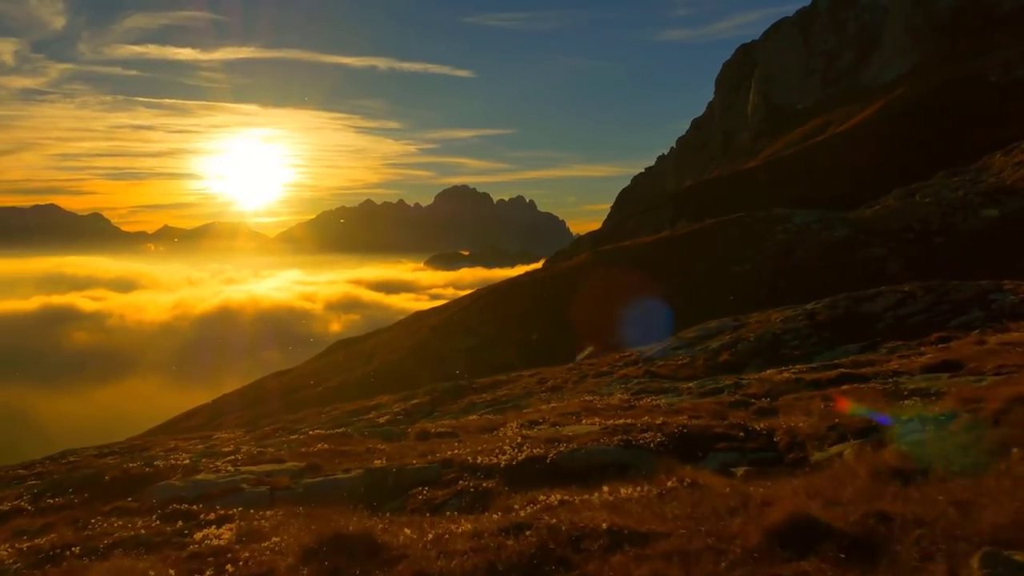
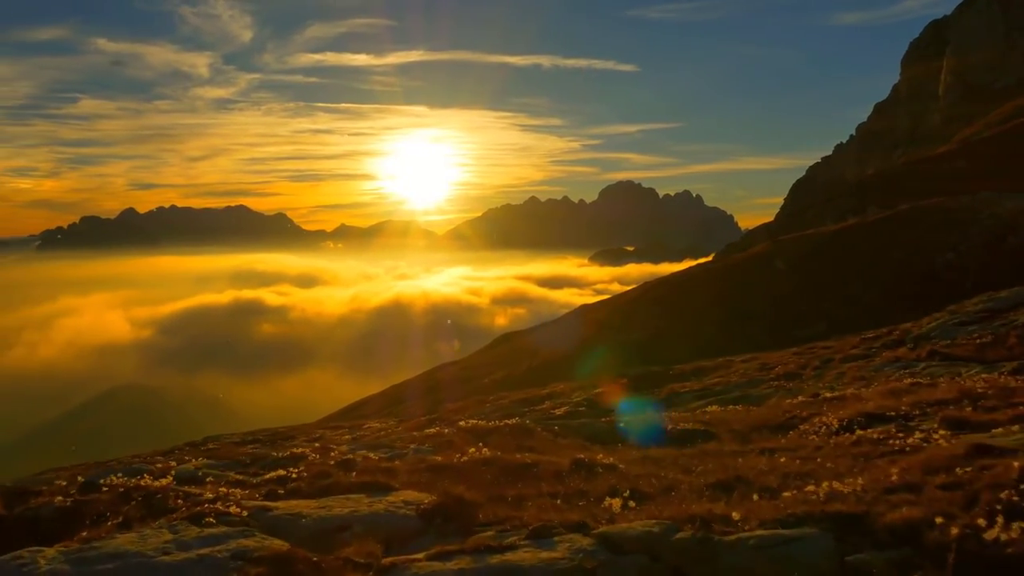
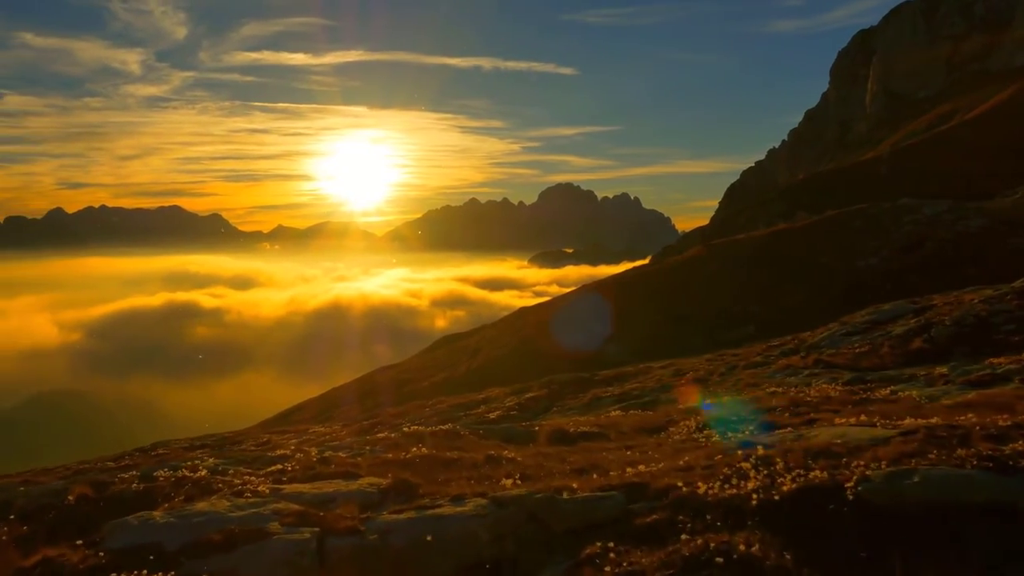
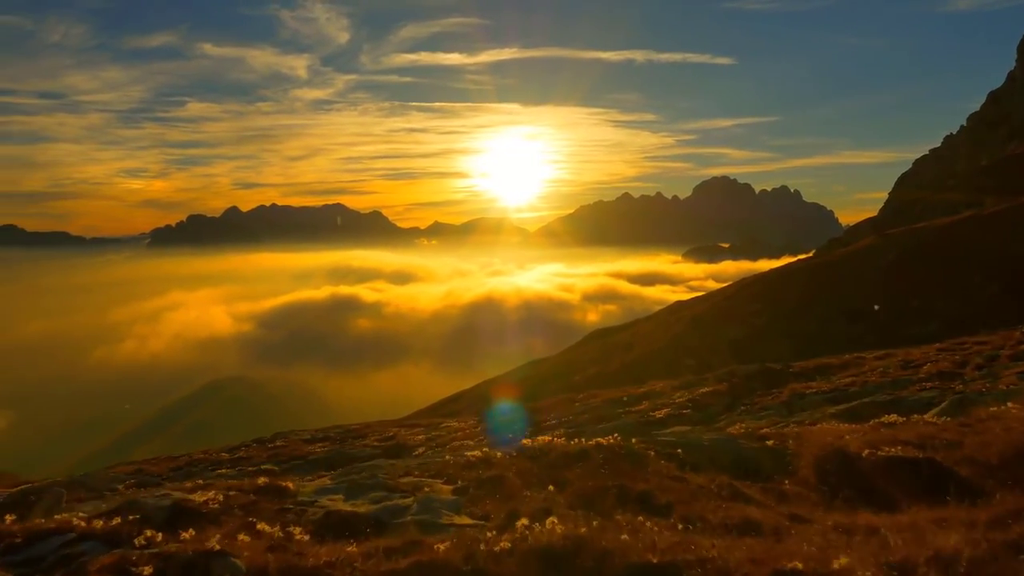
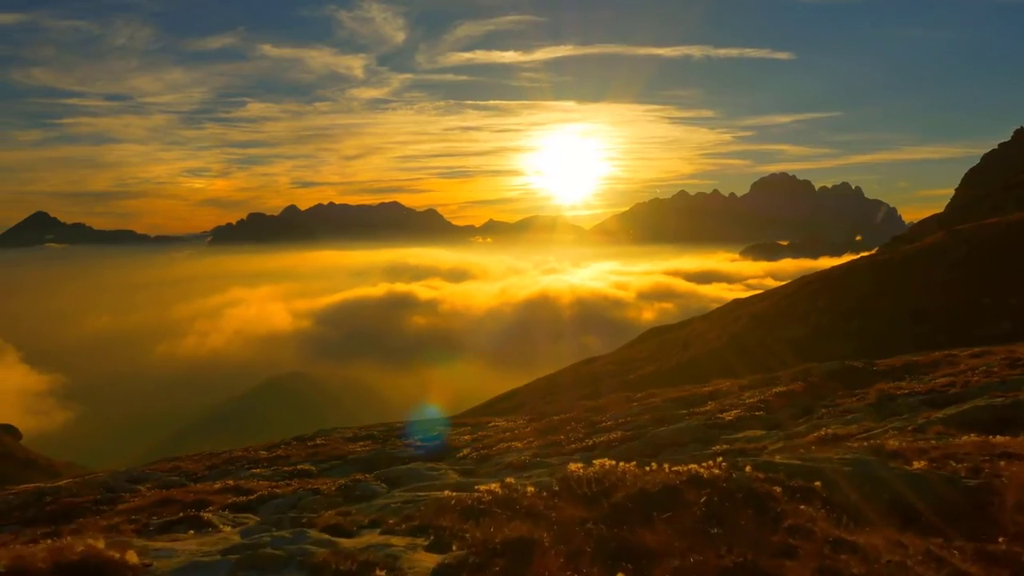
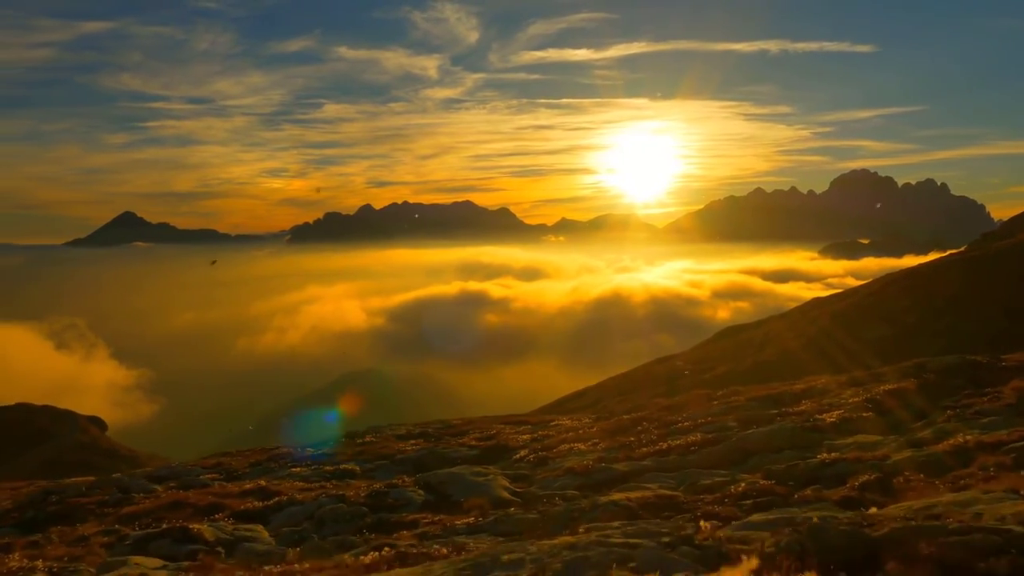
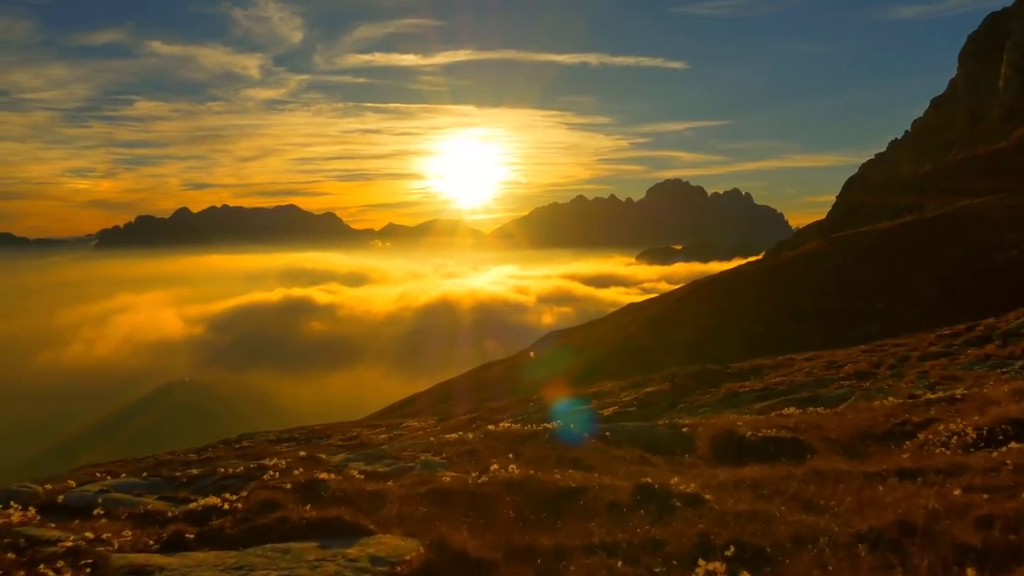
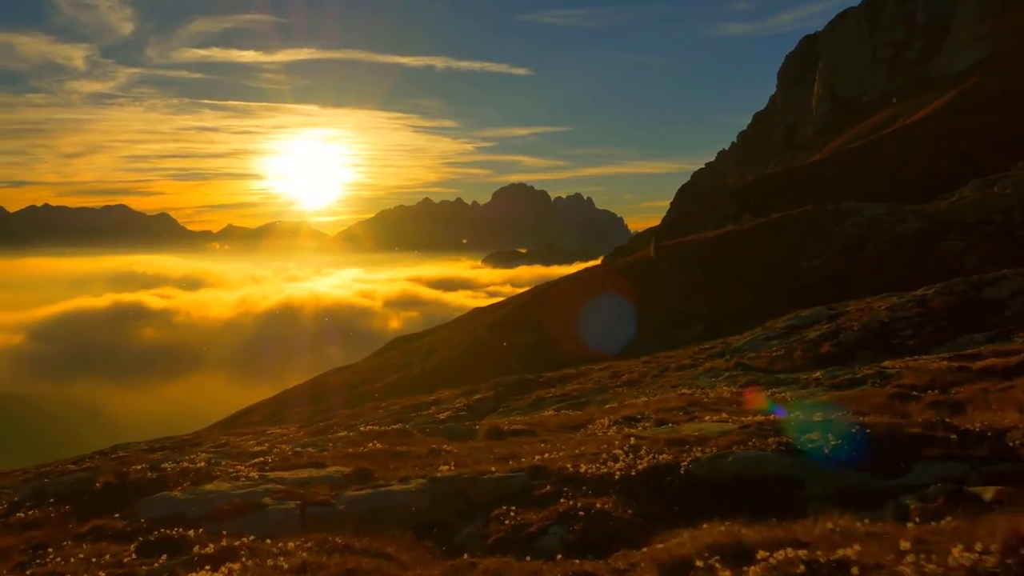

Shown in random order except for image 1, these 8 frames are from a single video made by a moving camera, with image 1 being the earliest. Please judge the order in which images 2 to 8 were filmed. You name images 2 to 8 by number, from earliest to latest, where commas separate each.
8, 3, 2, 7, 4, 5, 6
